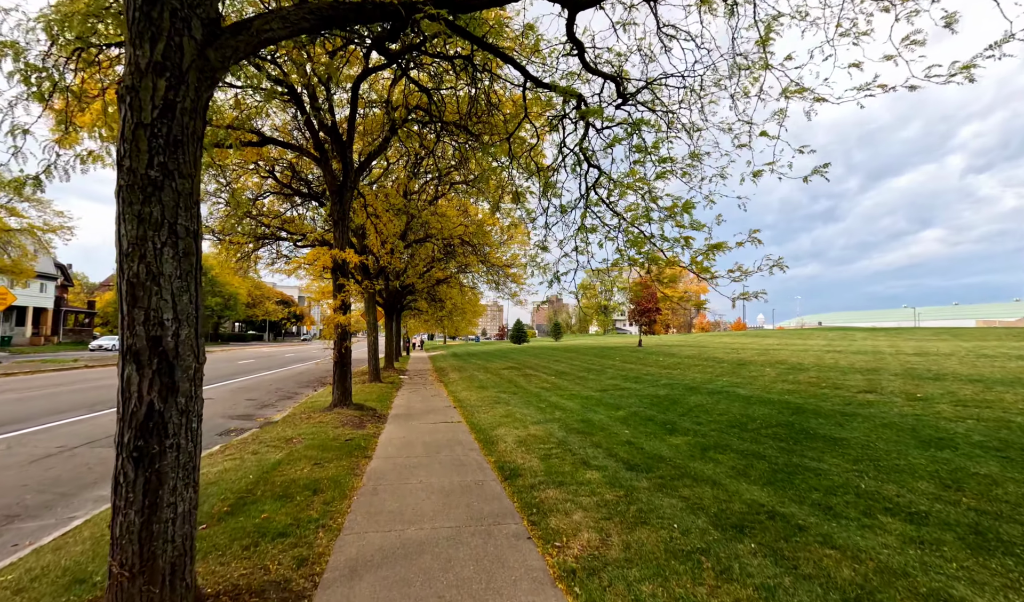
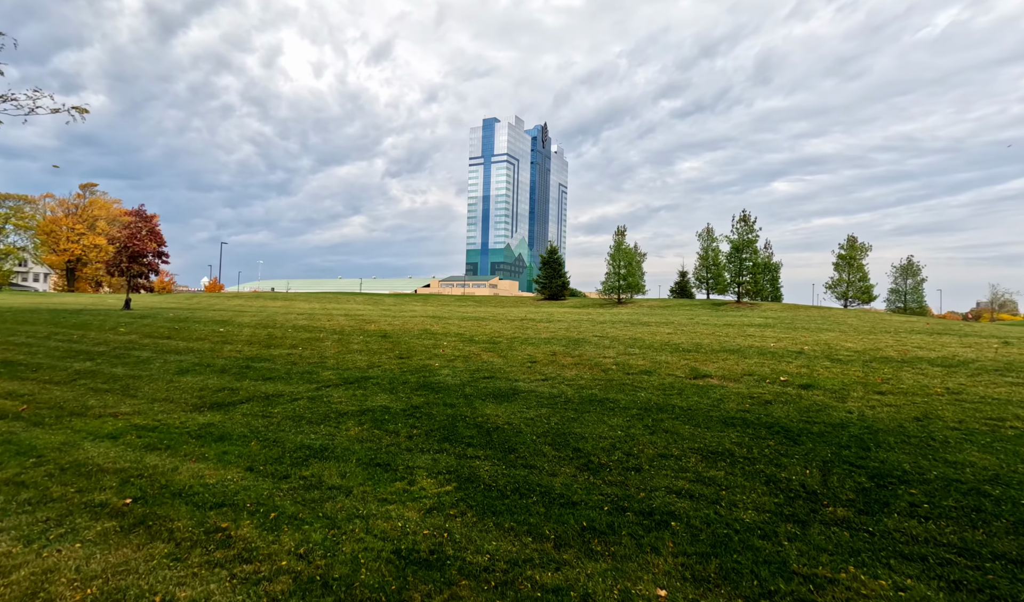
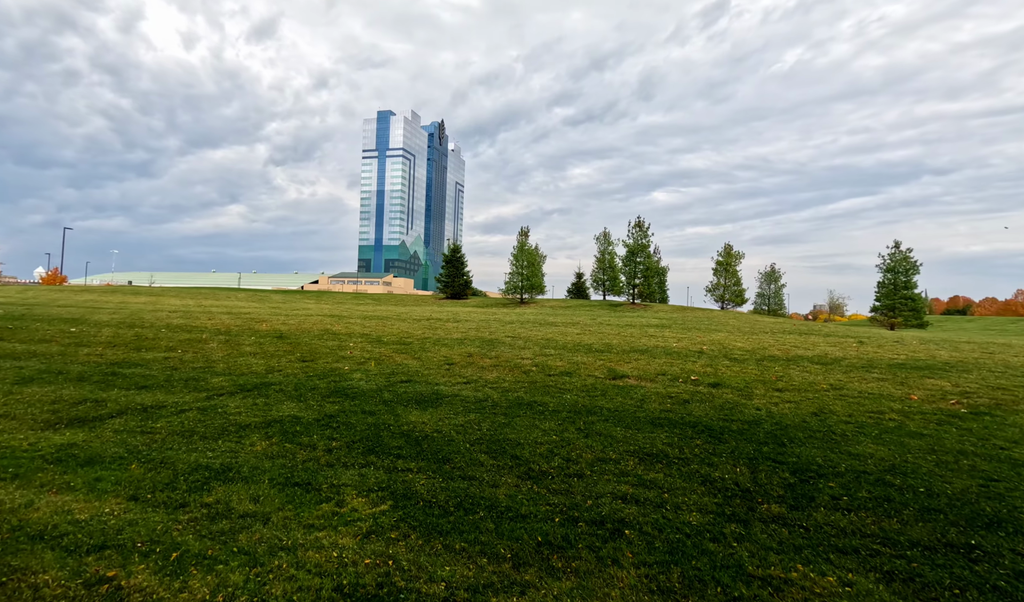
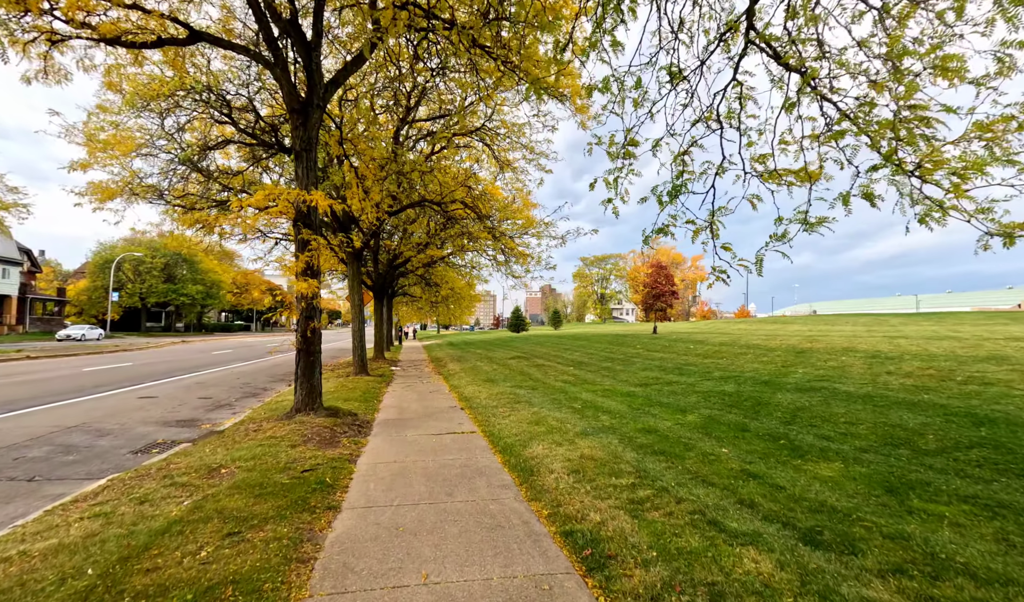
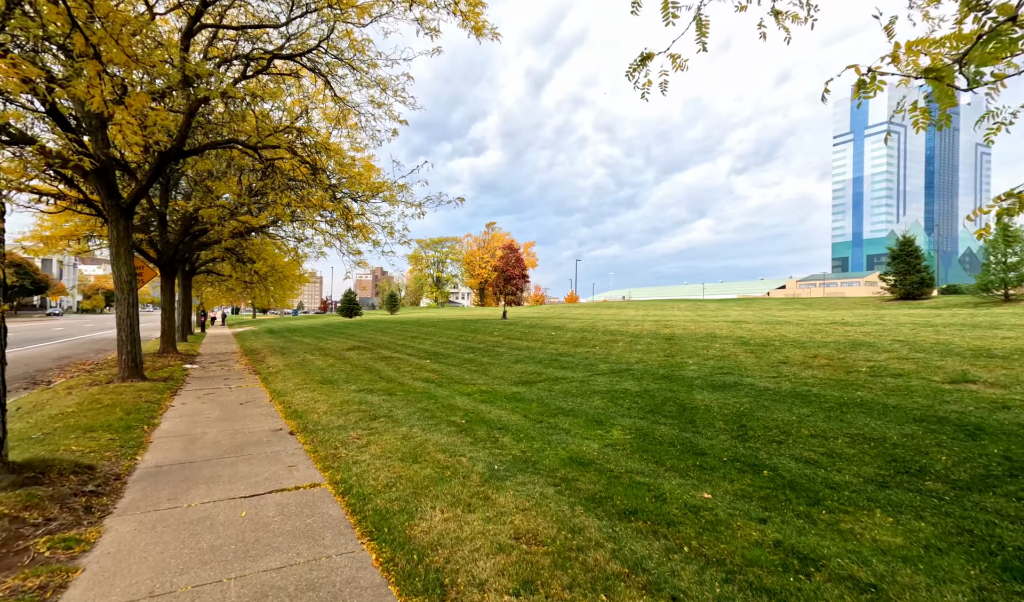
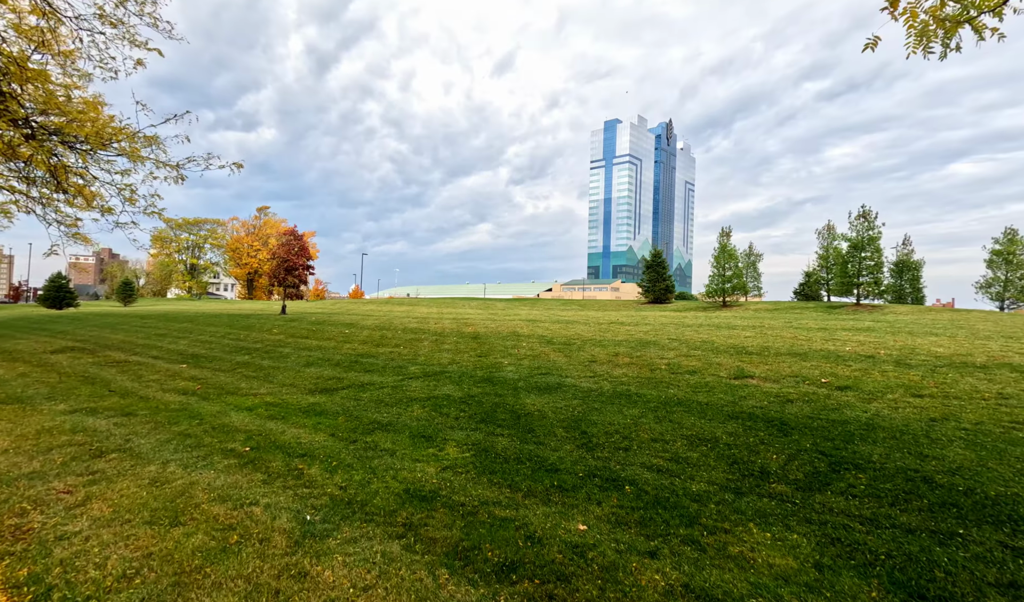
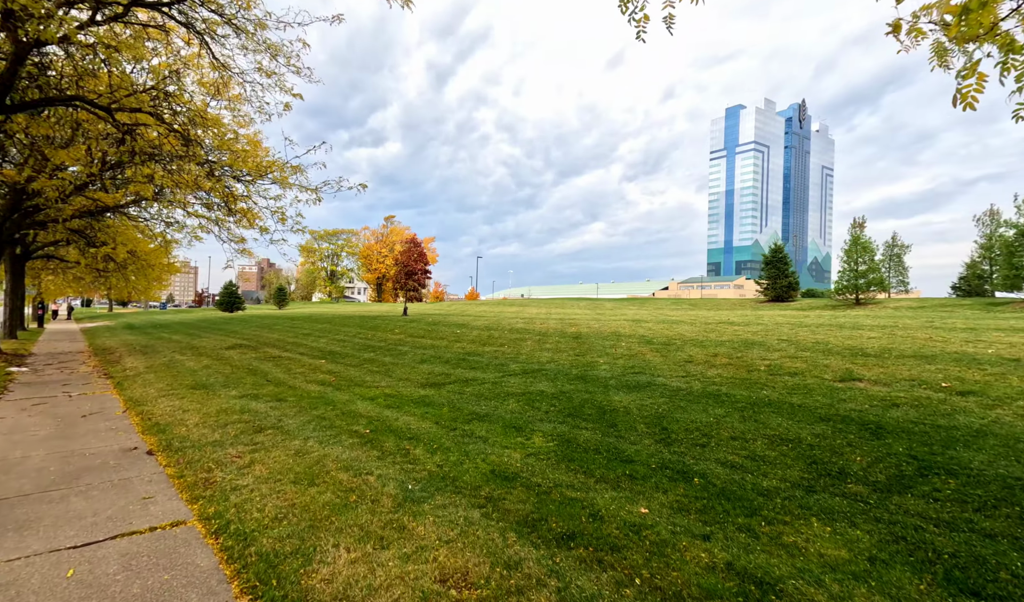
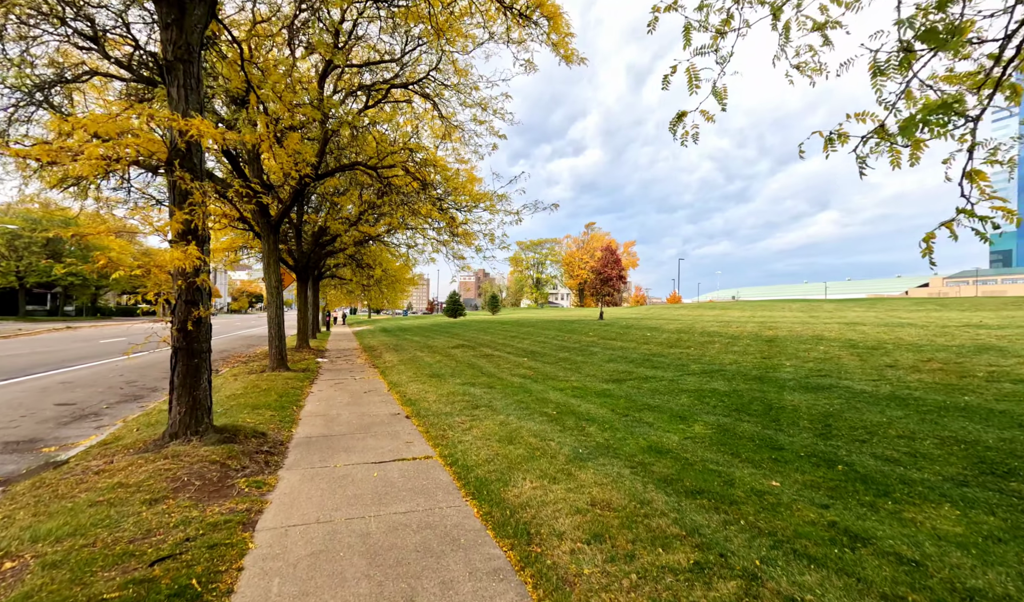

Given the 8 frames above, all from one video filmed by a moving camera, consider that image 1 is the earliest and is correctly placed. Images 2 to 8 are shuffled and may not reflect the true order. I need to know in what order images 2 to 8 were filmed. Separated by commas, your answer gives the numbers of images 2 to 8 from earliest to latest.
4, 8, 5, 7, 6, 2, 3
